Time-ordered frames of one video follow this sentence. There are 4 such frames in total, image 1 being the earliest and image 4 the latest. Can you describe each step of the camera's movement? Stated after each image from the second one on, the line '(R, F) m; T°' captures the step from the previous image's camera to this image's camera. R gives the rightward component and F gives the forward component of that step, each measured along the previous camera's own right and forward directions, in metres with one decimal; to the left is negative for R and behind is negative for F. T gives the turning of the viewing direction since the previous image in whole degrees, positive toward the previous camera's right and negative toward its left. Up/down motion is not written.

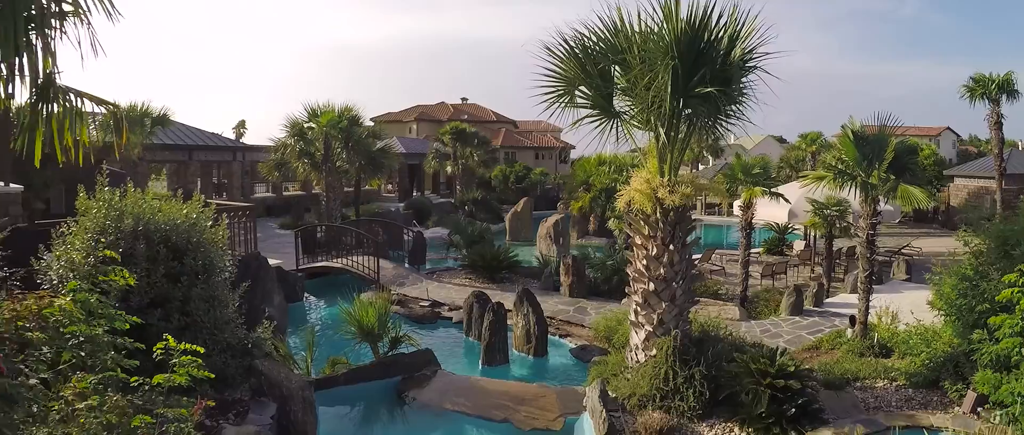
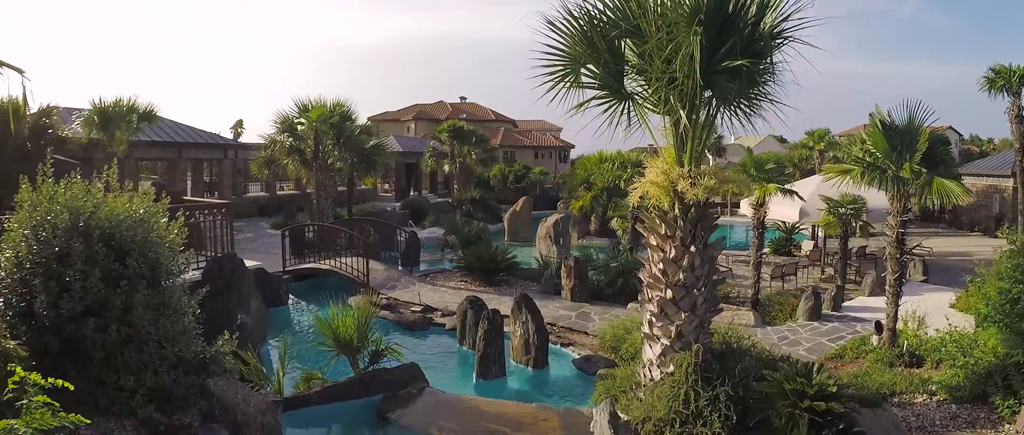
(0.0, +0.9) m; 0°
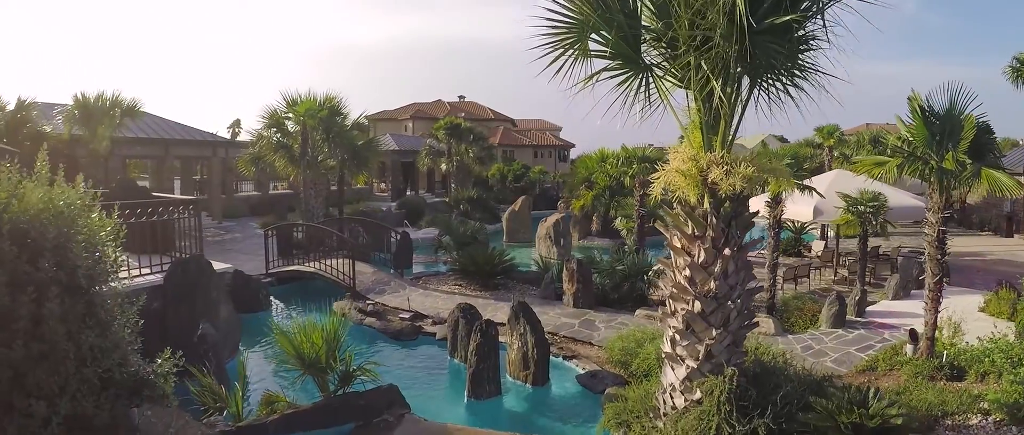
(0.0, +1.0) m; 0°
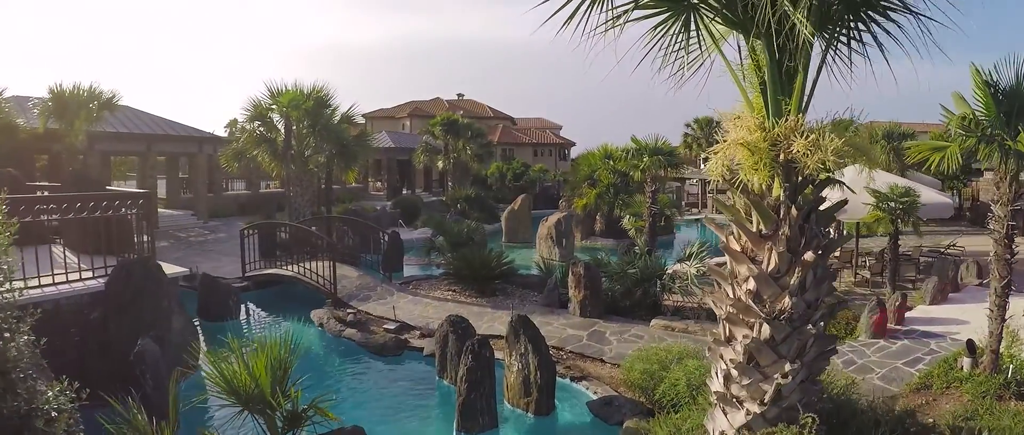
(0.0, +1.2) m; 0°
